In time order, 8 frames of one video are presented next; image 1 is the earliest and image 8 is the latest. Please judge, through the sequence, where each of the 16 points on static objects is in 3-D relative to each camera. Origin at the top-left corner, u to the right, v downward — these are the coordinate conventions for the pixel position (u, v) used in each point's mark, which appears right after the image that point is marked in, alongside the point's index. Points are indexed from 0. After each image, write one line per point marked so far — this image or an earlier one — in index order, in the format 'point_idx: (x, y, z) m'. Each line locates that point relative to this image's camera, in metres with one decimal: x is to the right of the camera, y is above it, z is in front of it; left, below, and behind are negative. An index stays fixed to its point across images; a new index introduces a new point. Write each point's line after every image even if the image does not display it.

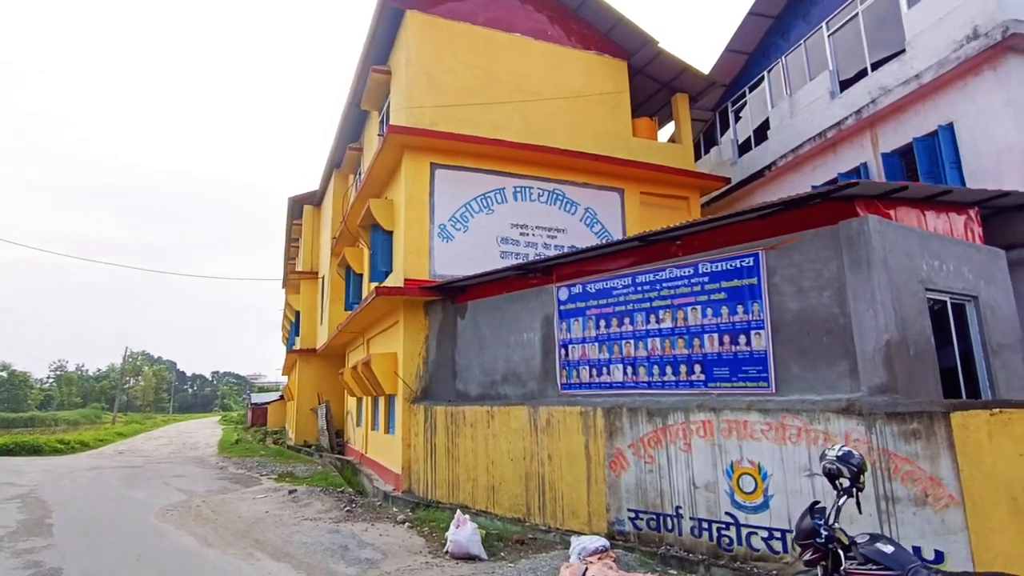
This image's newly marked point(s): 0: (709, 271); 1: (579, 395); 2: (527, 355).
0: (+2.3, +0.2, +6.8) m
1: (+0.9, -1.4, +8.0) m
2: (+0.2, -1.0, +8.8) m
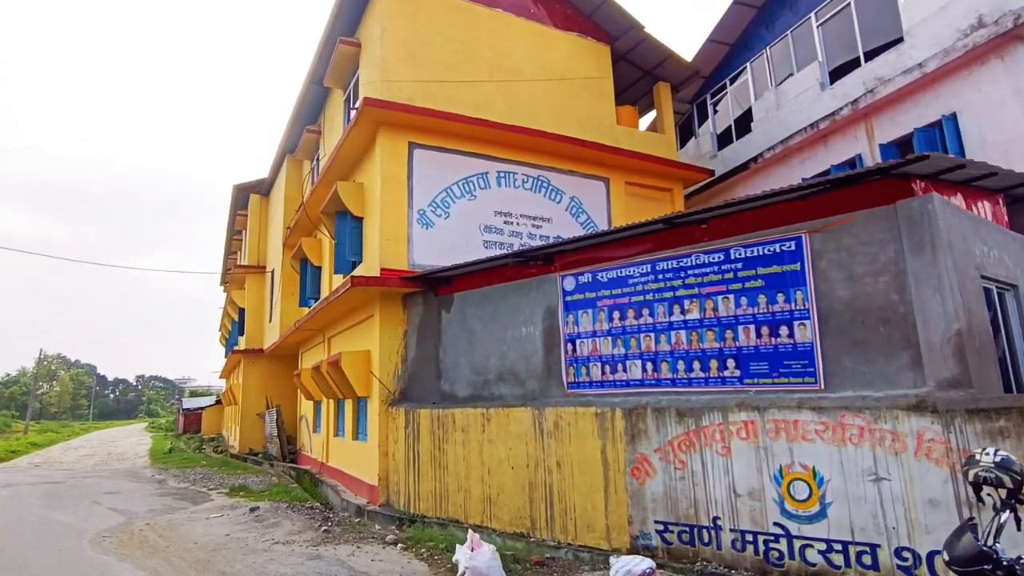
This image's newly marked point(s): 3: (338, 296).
0: (+2.4, +0.3, +6.2) m
1: (+0.9, -1.3, +7.2) m
2: (+0.2, -0.9, +8.0) m
3: (-2.9, -0.1, +10.1) m
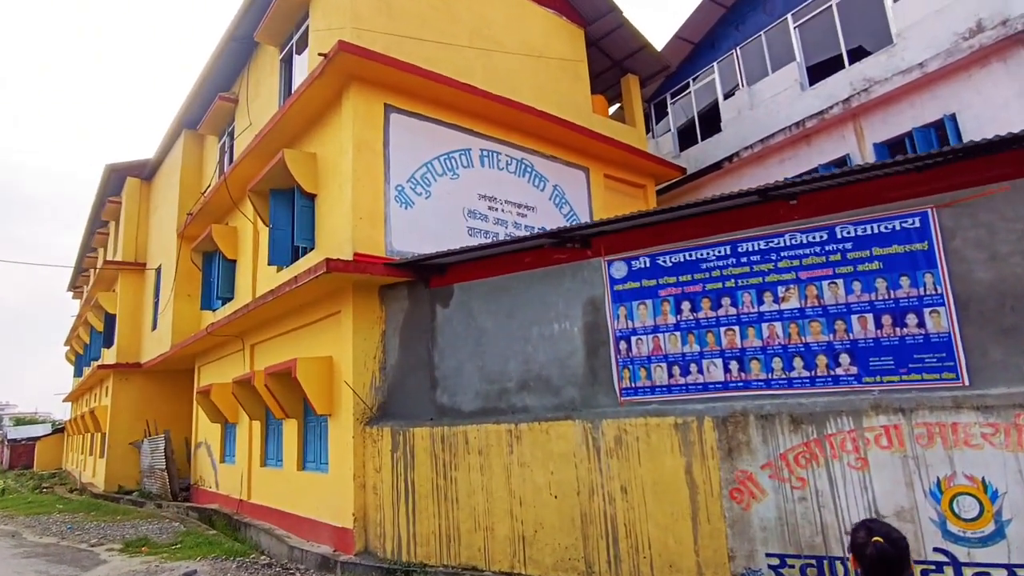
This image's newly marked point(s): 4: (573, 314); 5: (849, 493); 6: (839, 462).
0: (+3.1, +0.5, +5.4) m
1: (+1.4, -1.1, +6.0) m
2: (+0.5, -0.7, +6.6) m
3: (-3.0, 0.0, +8.0) m
4: (+0.7, -0.3, +6.6) m
5: (+2.7, -1.7, +4.8) m
6: (+2.7, -1.4, +4.9) m
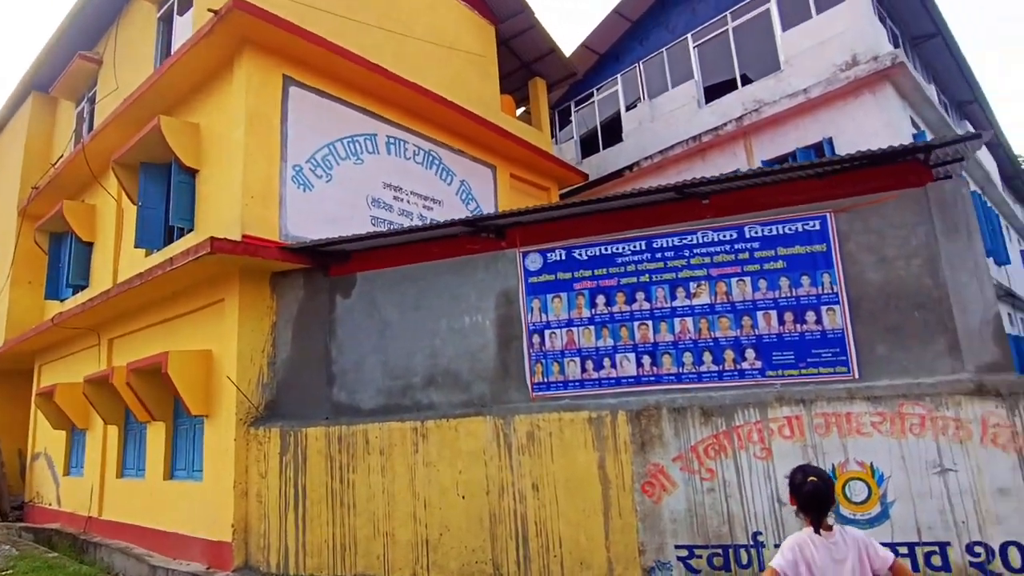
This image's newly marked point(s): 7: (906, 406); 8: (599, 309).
0: (+2.3, +0.5, +5.6) m
1: (+0.5, -1.1, +5.8) m
2: (-0.4, -0.6, +6.3) m
3: (-4.1, +0.2, +7.1) m
4: (-0.3, -0.2, +6.3) m
5: (+2.0, -1.6, +5.0) m
6: (+2.0, -1.4, +5.0) m
7: (+3.1, -0.9, +4.7) m
8: (+0.9, -0.2, +5.9) m
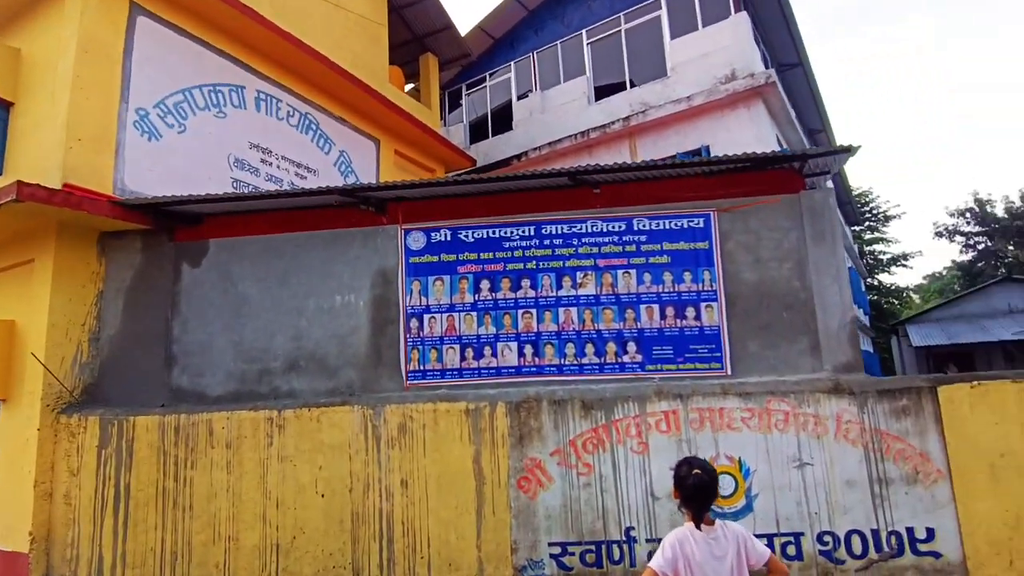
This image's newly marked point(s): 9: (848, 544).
0: (+1.3, +0.5, +5.6) m
1: (-0.6, -0.9, +5.5) m
2: (-1.6, -0.4, +5.7) m
3: (-5.3, +0.6, +5.7) m
4: (-1.5, 0.0, +5.8) m
5: (+1.0, -1.6, +4.9) m
6: (+0.9, -1.3, +4.9) m
7: (+2.1, -0.9, +4.9) m
8: (-0.3, -0.1, +5.6) m
9: (+2.6, -2.0, +4.7) m
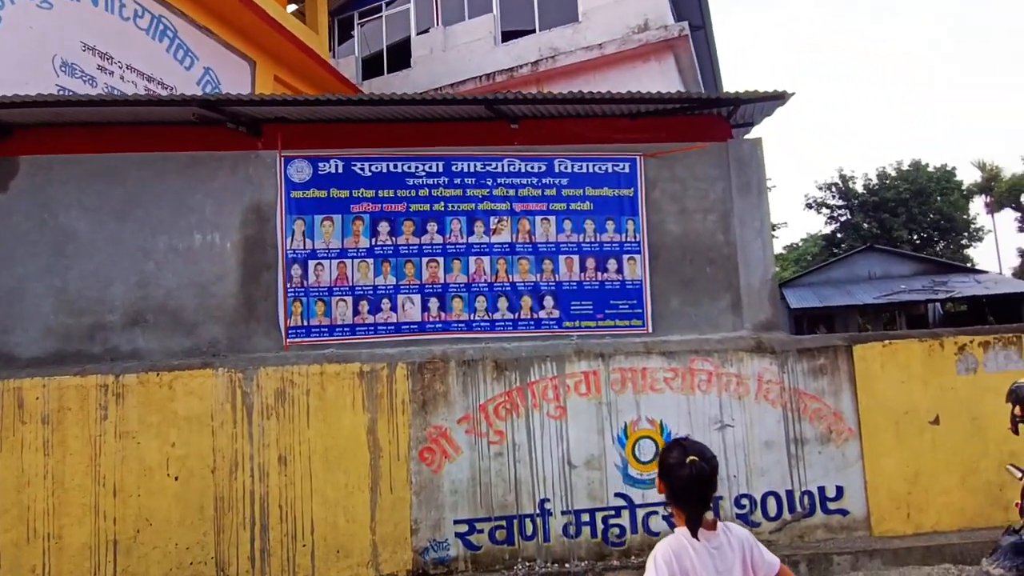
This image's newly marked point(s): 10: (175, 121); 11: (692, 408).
0: (+0.5, +1.0, +5.0) m
1: (-1.4, -0.4, +4.6) m
2: (-2.4, +0.1, +4.7) m
3: (-6.0, +1.2, +3.9) m
4: (-2.3, +0.5, +4.7) m
5: (+0.2, -1.2, +4.4) m
6: (+0.2, -0.9, +4.4) m
7: (+1.4, -0.6, +4.6) m
8: (-1.0, +0.4, +4.8) m
9: (+1.9, -1.7, +4.5) m
10: (-2.7, +1.3, +4.7) m
11: (+1.4, -0.9, +4.6) m
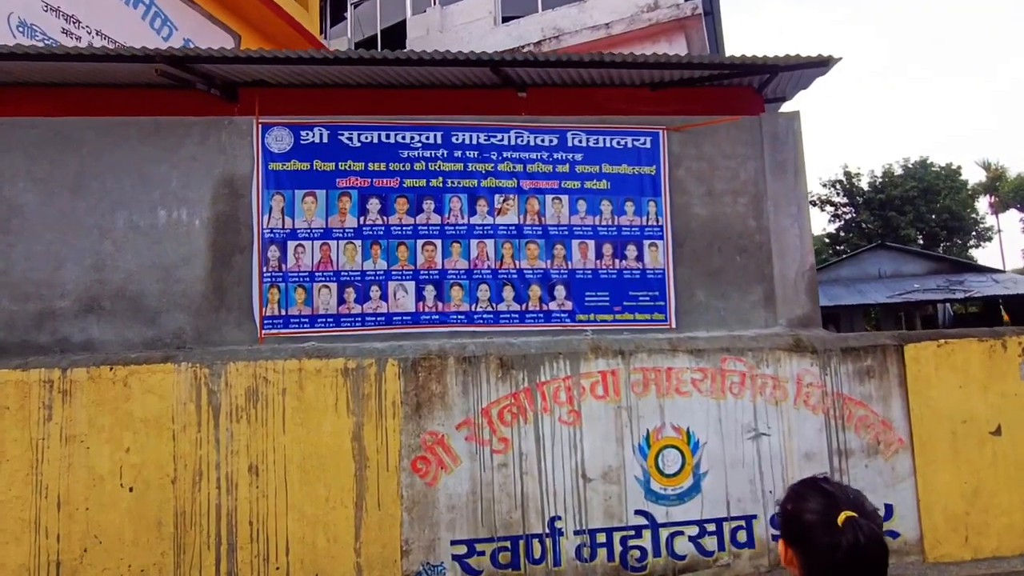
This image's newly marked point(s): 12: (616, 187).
0: (+0.5, +1.1, +4.4) m
1: (-1.4, -0.3, +4.1) m
2: (-2.4, +0.2, +4.1) m
3: (-6.0, +1.3, +3.3) m
4: (-2.2, +0.6, +4.1) m
5: (+0.3, -1.1, +3.9) m
6: (+0.2, -0.8, +3.9) m
7: (+1.5, -0.5, +4.1) m
8: (-1.0, +0.5, +4.2) m
9: (+2.0, -1.6, +4.0) m
10: (-2.6, +1.4, +4.1) m
11: (+1.4, -0.8, +4.0) m
12: (+0.8, +0.8, +4.4) m
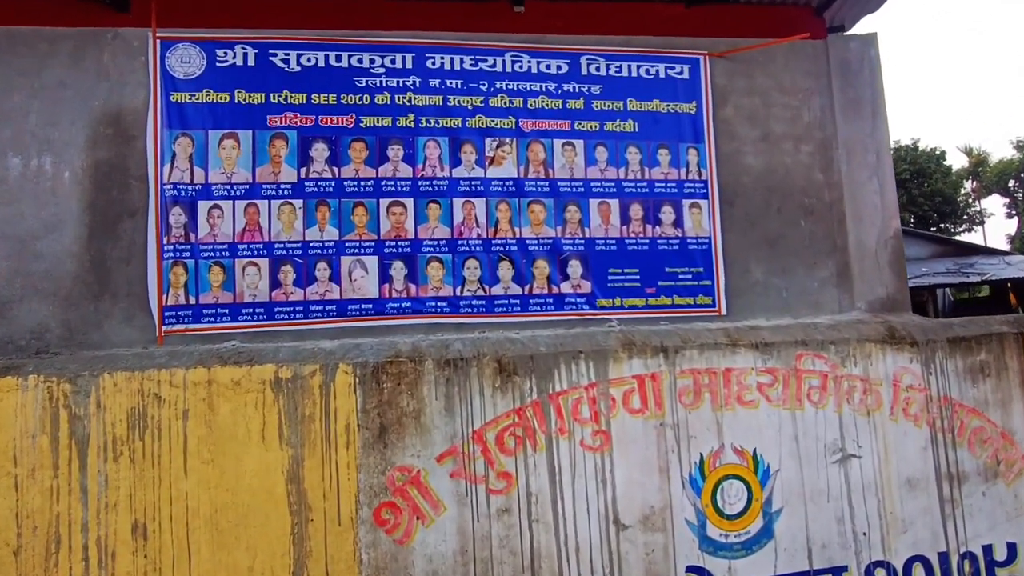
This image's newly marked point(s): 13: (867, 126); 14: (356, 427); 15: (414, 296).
0: (+0.5, +1.2, +3.3) m
1: (-1.4, -0.2, +2.9) m
2: (-2.4, +0.3, +2.9) m
3: (-6.0, +1.4, +2.0) m
4: (-2.2, +0.7, +2.9) m
5: (+0.3, -1.0, +2.8) m
6: (+0.3, -0.7, +2.8) m
7: (+1.5, -0.4, +3.0) m
8: (-1.0, +0.6, +3.1) m
9: (+2.0, -1.5, +3.0) m
10: (-2.6, +1.5, +2.9) m
11: (+1.4, -0.7, +3.0) m
12: (+0.8, +0.9, +3.4) m
13: (+2.1, +1.0, +3.6) m
14: (-0.7, -0.6, +2.7) m
15: (-0.5, 0.0, +3.0) m
